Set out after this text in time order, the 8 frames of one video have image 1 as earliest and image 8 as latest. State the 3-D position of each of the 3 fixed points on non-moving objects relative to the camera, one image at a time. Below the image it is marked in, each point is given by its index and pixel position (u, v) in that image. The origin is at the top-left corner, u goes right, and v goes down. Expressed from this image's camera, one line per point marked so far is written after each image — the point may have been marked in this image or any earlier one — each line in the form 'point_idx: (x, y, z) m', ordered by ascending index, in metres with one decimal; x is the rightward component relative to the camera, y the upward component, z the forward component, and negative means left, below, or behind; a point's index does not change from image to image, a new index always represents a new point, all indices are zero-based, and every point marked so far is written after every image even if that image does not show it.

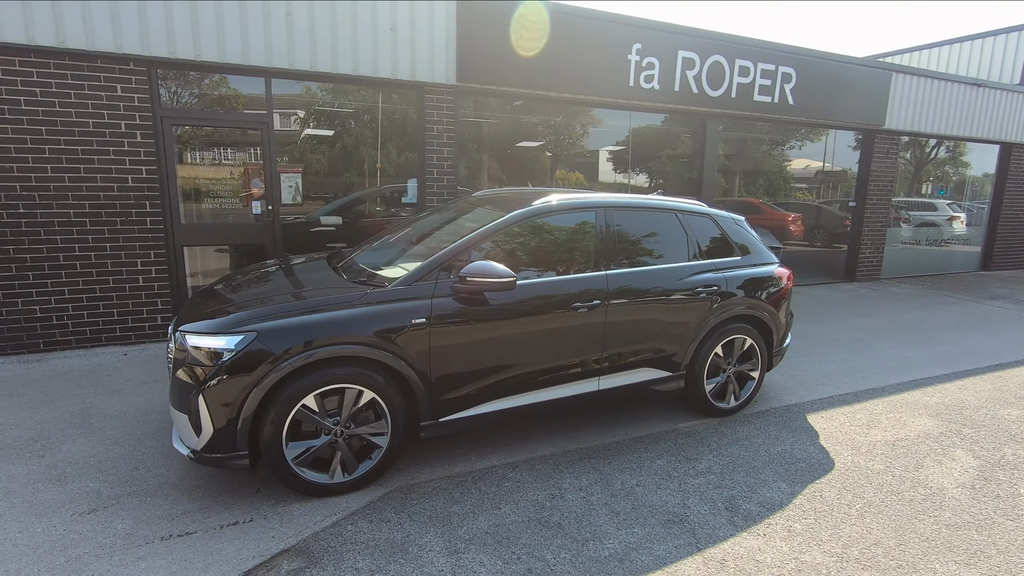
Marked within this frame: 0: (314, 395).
0: (-1.1, -0.6, +2.9) m
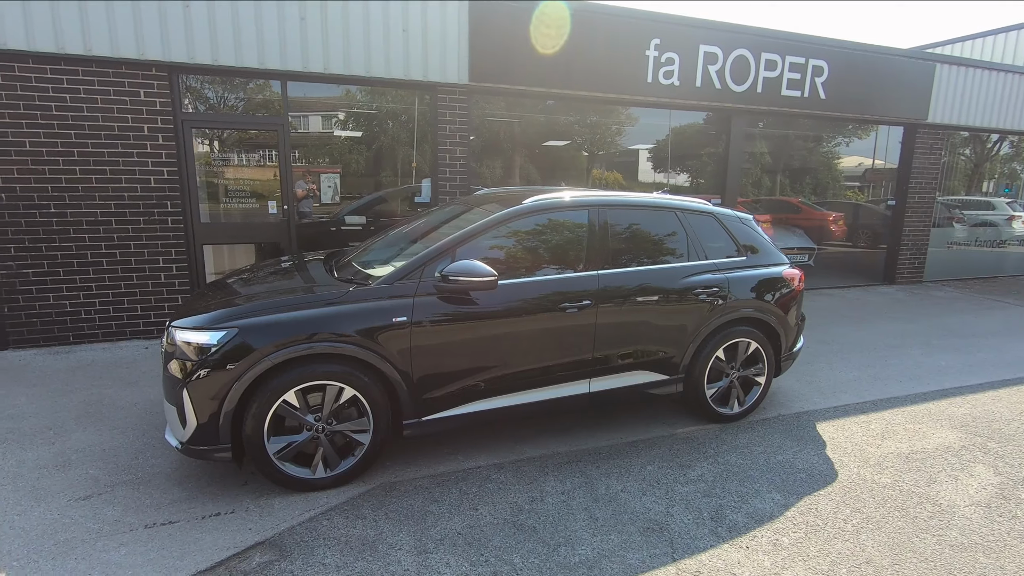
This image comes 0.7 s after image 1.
0: (-1.2, -0.6, +3.0) m
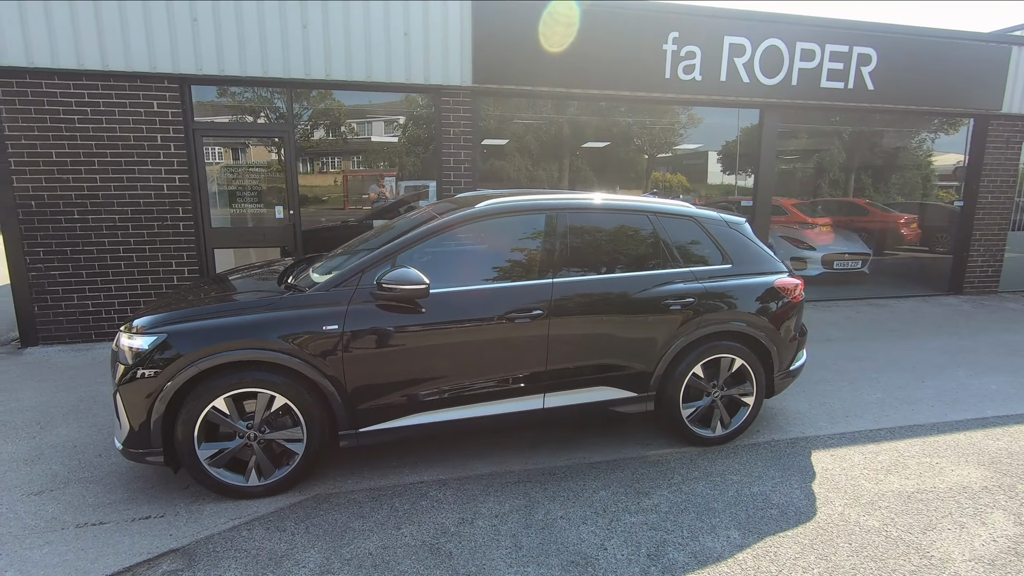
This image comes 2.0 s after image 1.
0: (-1.6, -0.6, +2.9) m
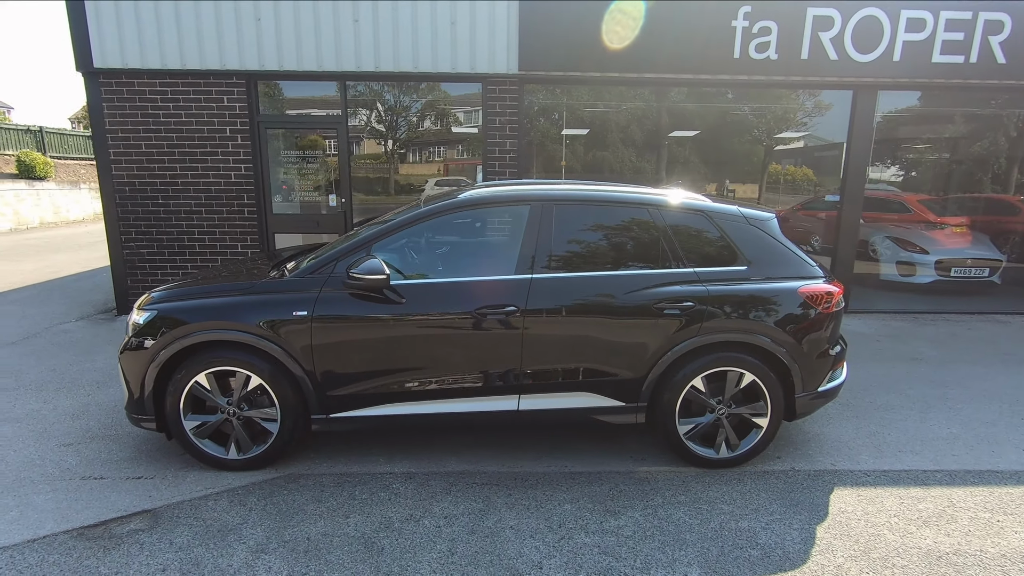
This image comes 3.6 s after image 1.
0: (-1.8, -0.5, +3.1) m
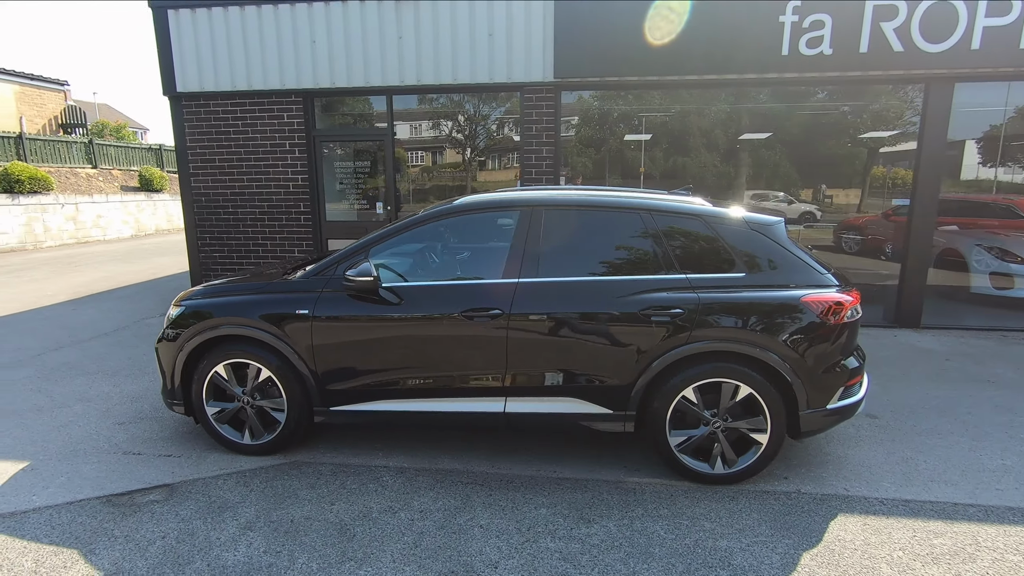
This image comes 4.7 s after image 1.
0: (-1.8, -0.5, +3.4) m
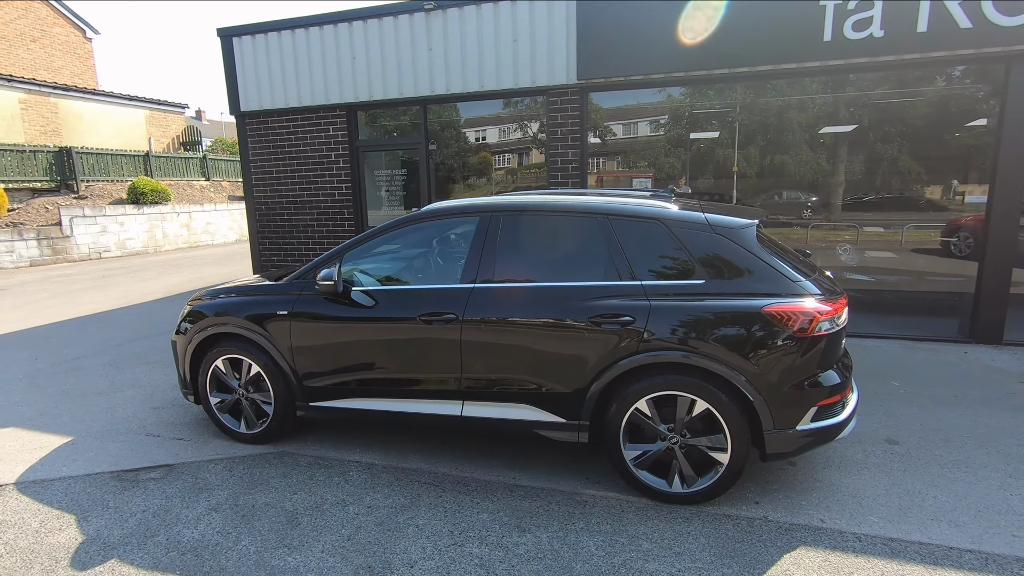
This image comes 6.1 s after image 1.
0: (-2.0, -0.5, +3.8) m
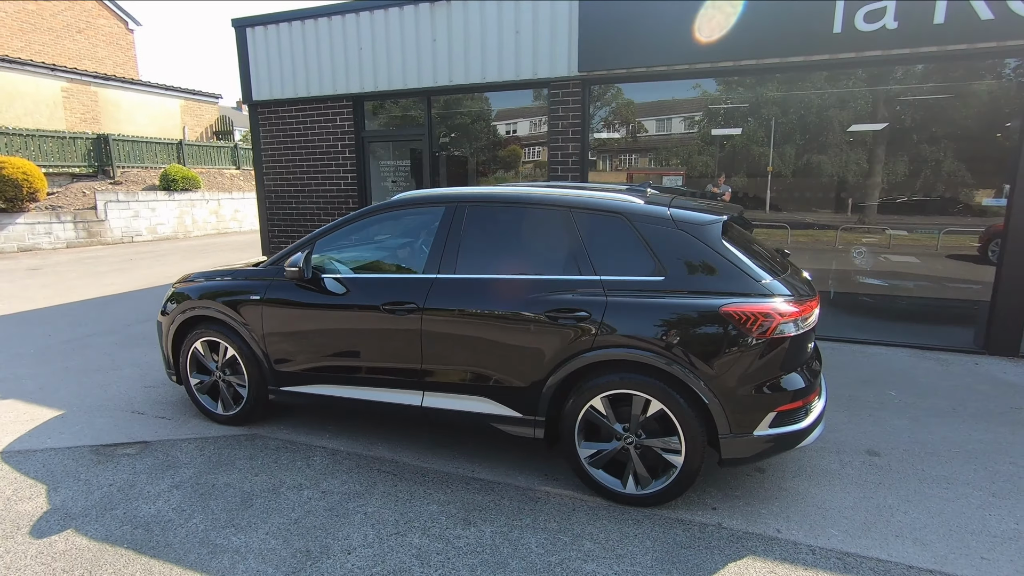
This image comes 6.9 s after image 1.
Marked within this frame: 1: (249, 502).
0: (-2.2, -0.4, +3.9) m
1: (-1.4, -1.2, +3.0) m
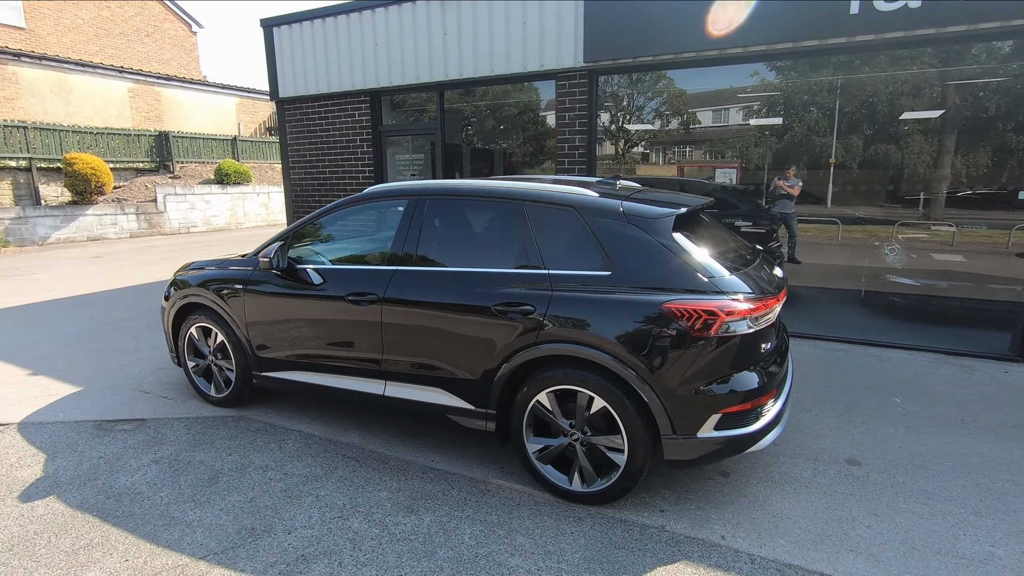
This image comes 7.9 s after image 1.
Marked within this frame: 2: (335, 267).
0: (-2.4, -0.3, +4.1) m
1: (-1.7, -1.1, +3.1) m
2: (-1.1, +0.1, +3.5) m
